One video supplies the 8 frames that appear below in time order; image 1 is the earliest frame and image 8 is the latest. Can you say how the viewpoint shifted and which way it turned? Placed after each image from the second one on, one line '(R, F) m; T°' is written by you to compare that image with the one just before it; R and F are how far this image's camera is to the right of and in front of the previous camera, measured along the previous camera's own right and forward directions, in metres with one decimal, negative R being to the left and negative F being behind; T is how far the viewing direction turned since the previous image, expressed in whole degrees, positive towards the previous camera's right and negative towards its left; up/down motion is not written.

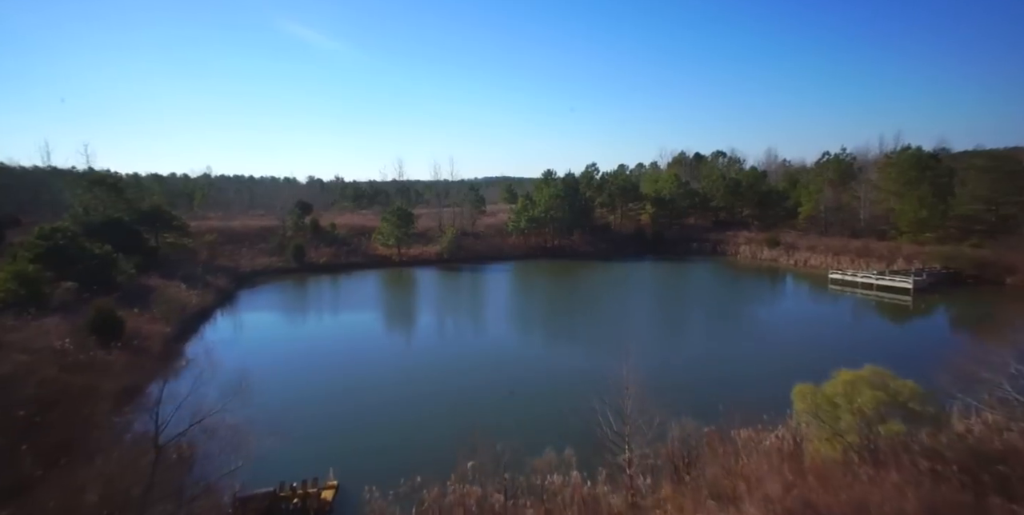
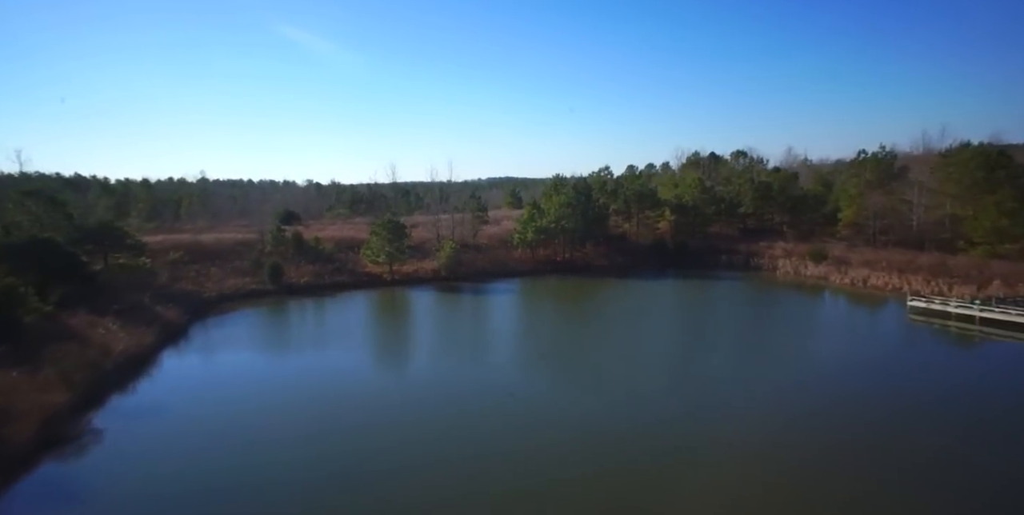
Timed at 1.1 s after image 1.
(-0.2, +5.3) m; 0°
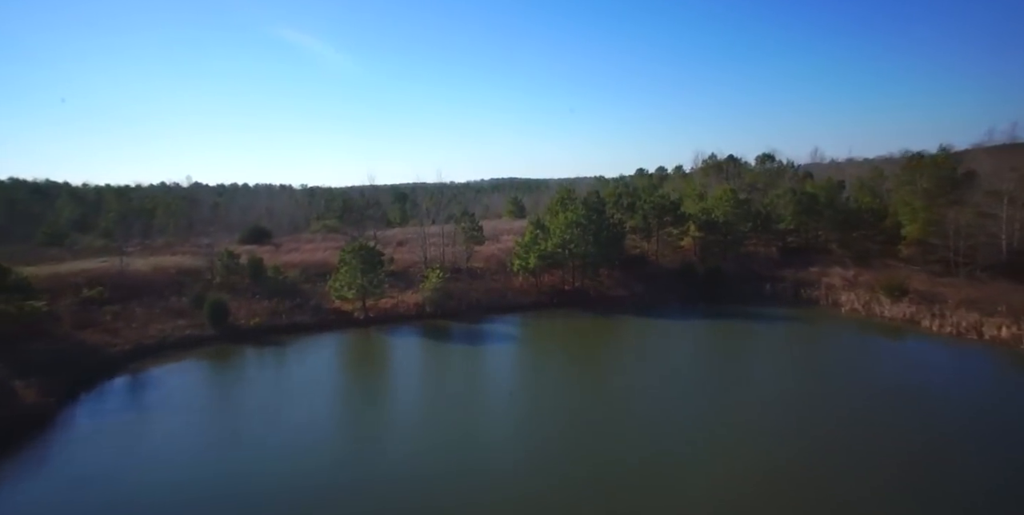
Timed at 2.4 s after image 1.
(+0.2, +7.3) m; 0°
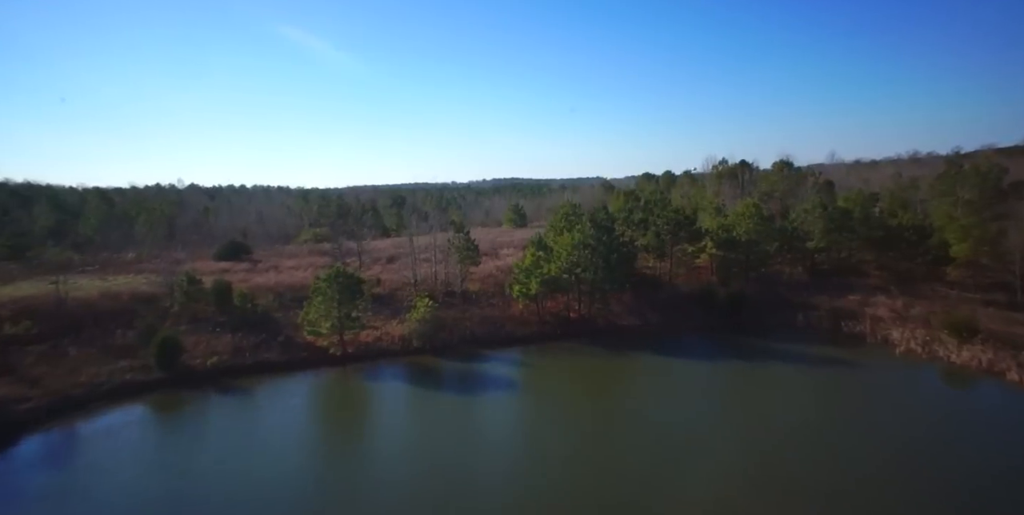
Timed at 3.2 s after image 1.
(+0.1, +4.2) m; 0°
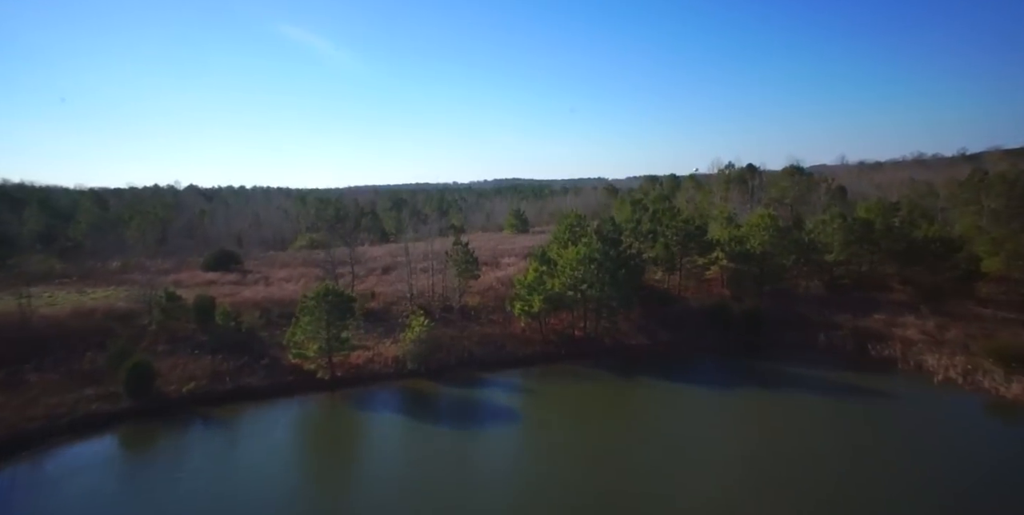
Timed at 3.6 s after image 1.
(0.0, +2.0) m; 0°
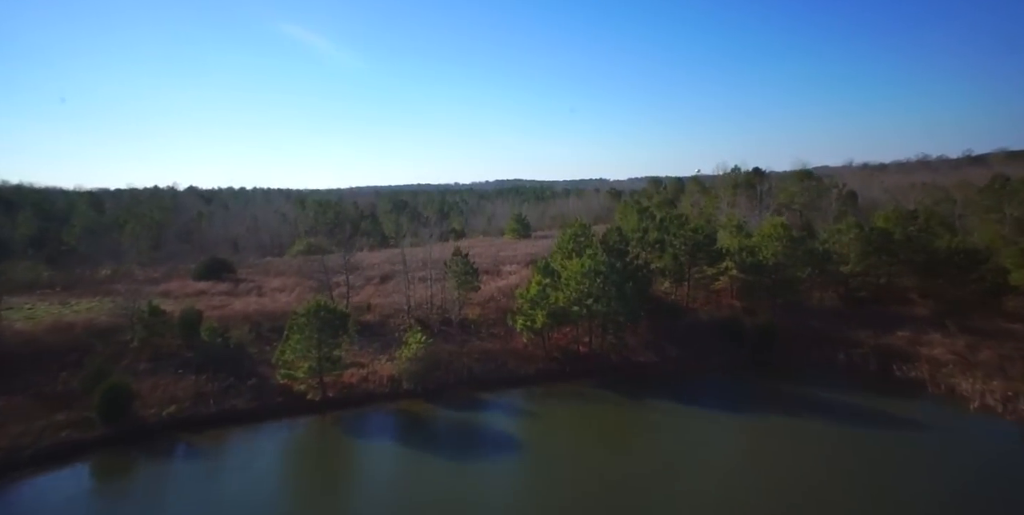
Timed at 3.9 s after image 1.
(0.0, +1.5) m; 0°
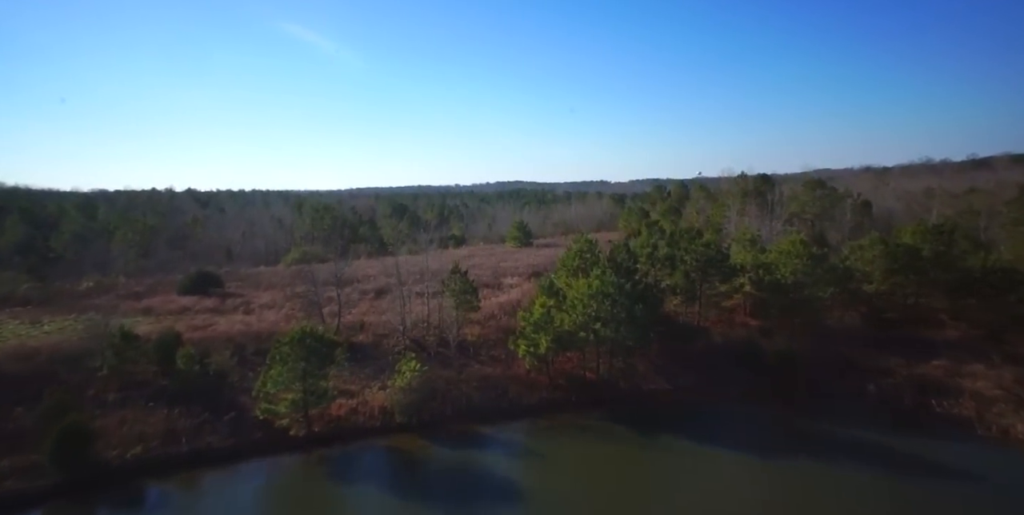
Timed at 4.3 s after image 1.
(-0.1, +2.1) m; 0°
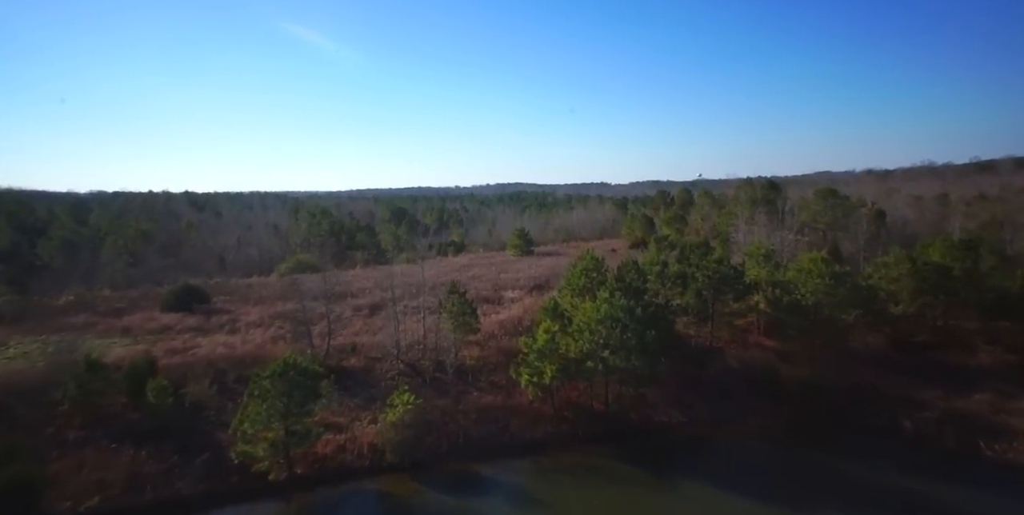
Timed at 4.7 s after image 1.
(-0.1, +2.0) m; 0°
